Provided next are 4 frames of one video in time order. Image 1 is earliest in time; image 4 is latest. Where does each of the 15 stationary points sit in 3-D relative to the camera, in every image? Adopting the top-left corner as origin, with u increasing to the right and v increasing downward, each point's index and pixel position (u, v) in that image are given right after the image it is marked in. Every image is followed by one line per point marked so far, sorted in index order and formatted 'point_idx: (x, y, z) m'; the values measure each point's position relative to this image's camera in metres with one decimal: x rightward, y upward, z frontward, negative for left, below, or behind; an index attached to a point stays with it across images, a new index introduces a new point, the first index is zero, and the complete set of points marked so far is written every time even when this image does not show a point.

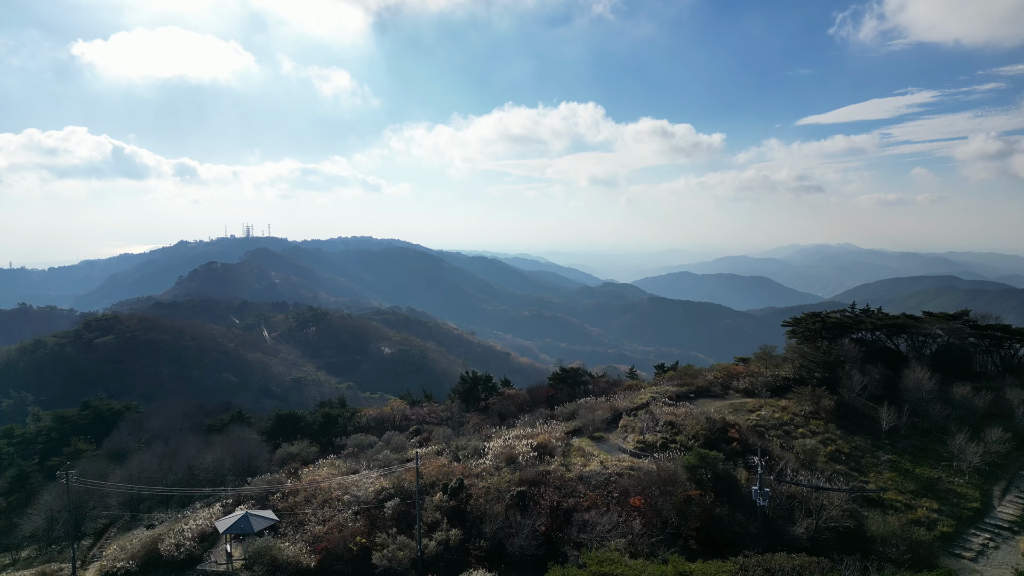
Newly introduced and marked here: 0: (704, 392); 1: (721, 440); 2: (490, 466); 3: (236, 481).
0: (+6.3, -3.4, +14.4) m
1: (+5.4, -3.9, +11.2) m
2: (-0.6, -4.6, +11.4) m
3: (-8.7, -6.1, +13.8) m
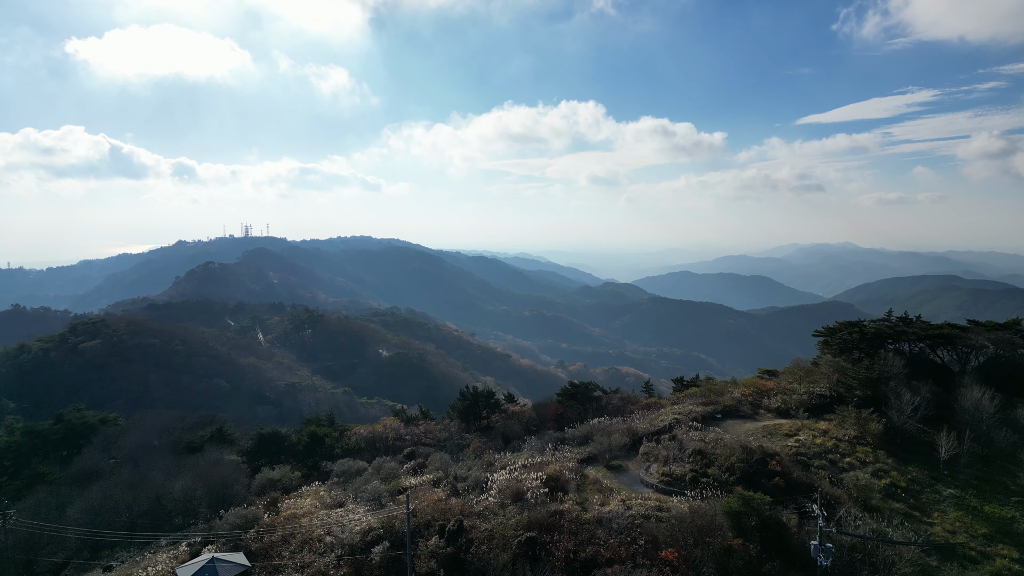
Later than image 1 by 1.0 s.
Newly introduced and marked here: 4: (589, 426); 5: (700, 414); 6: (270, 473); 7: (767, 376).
0: (+6.5, -3.7, +12.9) m
1: (+5.5, -4.1, +9.7) m
2: (-0.4, -4.9, +9.9) m
3: (-8.5, -6.3, +12.3) m
4: (+2.3, -4.1, +12.9) m
5: (+5.4, -3.6, +12.5) m
6: (-7.5, -5.8, +13.6) m
7: (+9.2, -3.2, +15.8) m
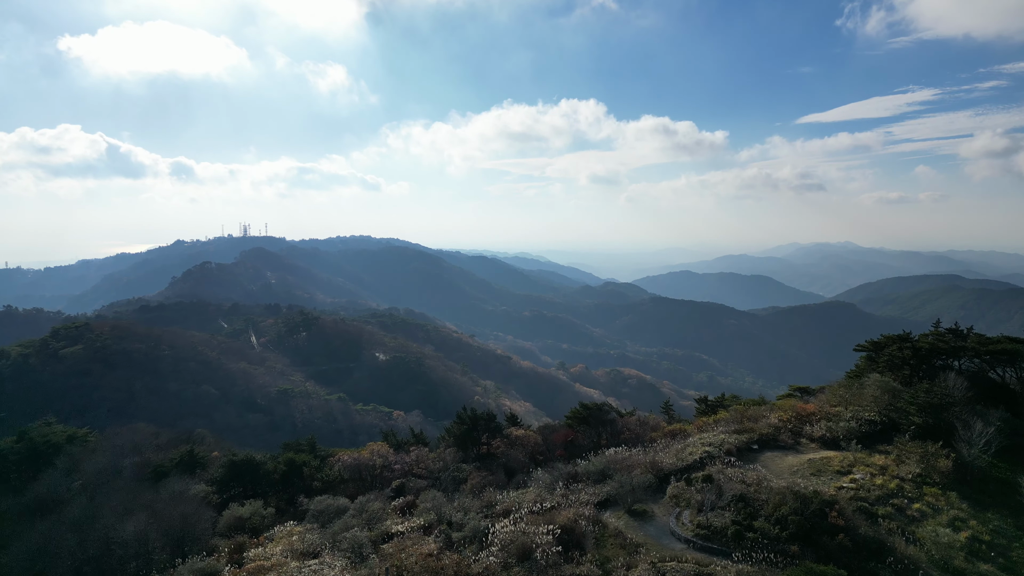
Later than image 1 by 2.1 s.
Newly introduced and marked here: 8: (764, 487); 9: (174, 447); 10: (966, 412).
0: (+6.6, -3.9, +11.2) m
1: (+5.6, -4.4, +8.0) m
2: (-0.3, -5.2, +8.2) m
3: (-8.4, -6.6, +10.5) m
4: (+2.4, -4.3, +11.2) m
5: (+5.5, -3.9, +10.8) m
6: (-7.4, -6.0, +11.9) m
7: (+9.3, -3.4, +14.1) m
8: (+5.2, -4.1, +9.1) m
9: (-15.2, -7.1, +19.6) m
10: (+11.0, -3.0, +10.6) m
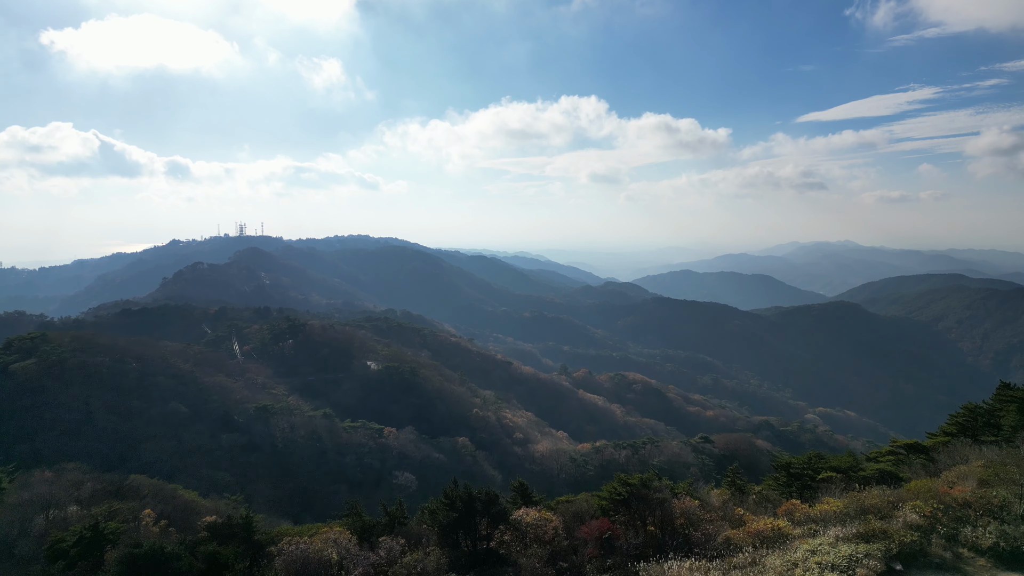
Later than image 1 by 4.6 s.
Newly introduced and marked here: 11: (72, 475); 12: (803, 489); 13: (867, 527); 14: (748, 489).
0: (+6.8, -4.5, +7.4) m
1: (+5.8, -5.0, +4.2) m
2: (-0.1, -5.8, +4.4) m
3: (-8.2, -7.2, +6.7) m
4: (+2.6, -4.9, +7.3) m
5: (+5.7, -4.5, +6.9) m
6: (-7.2, -6.6, +8.1) m
7: (+9.5, -4.0, +10.2) m
8: (+5.4, -4.7, +5.3) m
9: (-15.0, -7.6, +15.8) m
10: (+11.2, -3.6, +6.8) m
11: (-18.7, -8.1, +19.2) m
12: (+6.6, -4.2, +10.0) m
13: (+6.4, -4.3, +8.0) m
14: (+5.9, -4.8, +11.0) m
